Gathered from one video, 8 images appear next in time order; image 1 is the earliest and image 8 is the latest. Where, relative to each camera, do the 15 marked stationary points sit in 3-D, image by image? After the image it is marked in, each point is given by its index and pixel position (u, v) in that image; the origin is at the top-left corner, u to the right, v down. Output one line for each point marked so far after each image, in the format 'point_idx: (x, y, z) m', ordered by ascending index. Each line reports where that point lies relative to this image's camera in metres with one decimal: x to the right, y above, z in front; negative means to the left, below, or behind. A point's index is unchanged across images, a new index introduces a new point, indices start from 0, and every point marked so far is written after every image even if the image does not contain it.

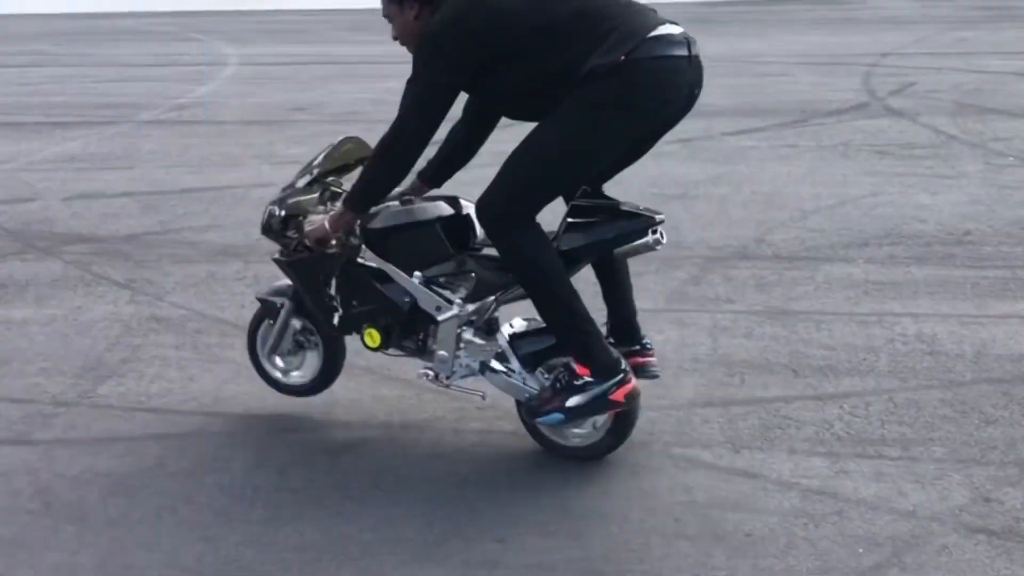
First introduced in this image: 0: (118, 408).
0: (-1.6, -0.5, +4.8) m
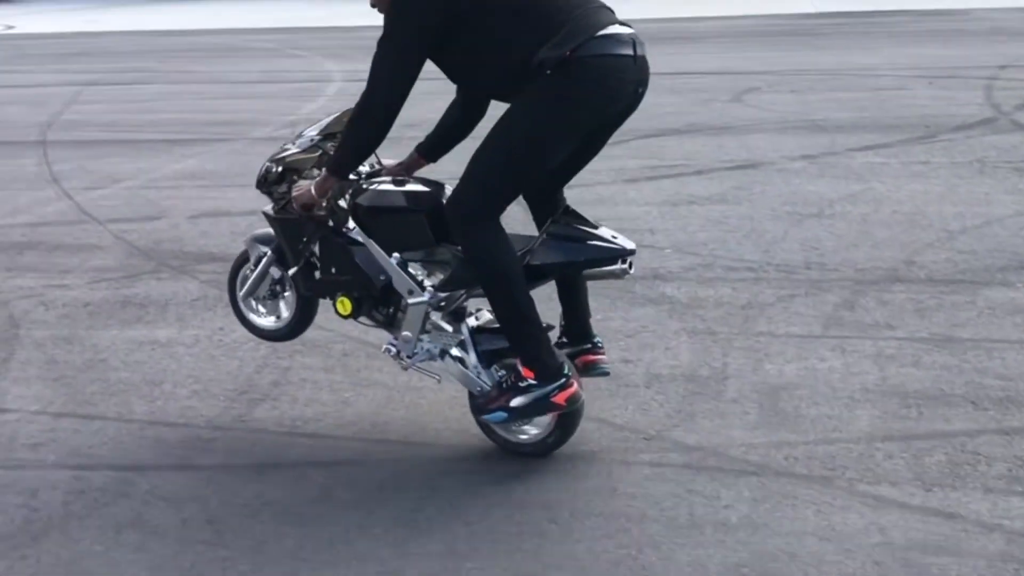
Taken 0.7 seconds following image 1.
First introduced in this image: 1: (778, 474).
0: (-0.9, -0.6, +4.7) m
1: (+0.9, -0.7, +4.2) m
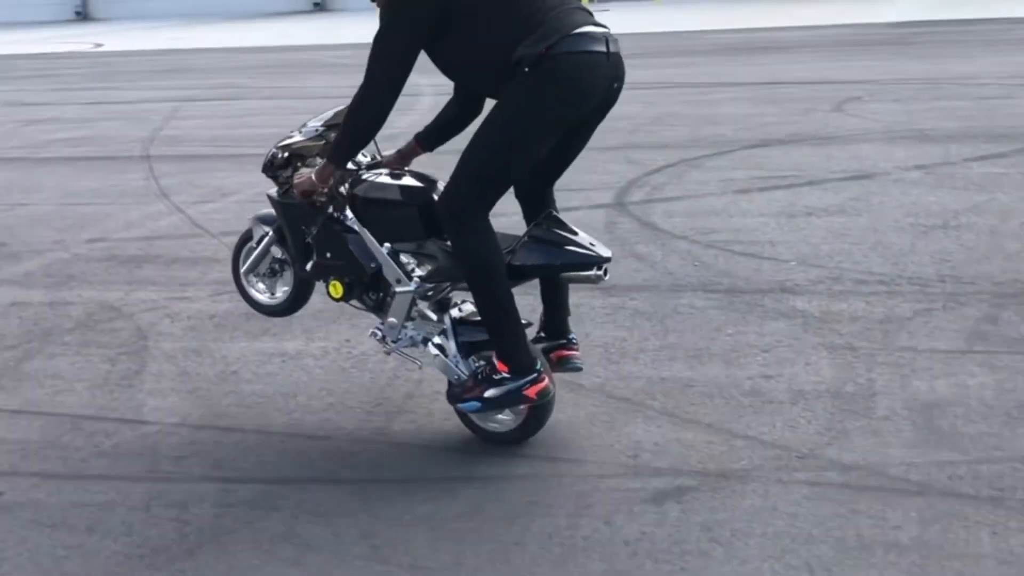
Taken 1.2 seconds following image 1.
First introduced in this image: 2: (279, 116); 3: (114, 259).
0: (-0.4, -0.6, +4.6) m
1: (+1.5, -0.7, +4.1) m
2: (-2.6, +1.9, +13.5) m
3: (-2.5, +0.2, +7.4) m
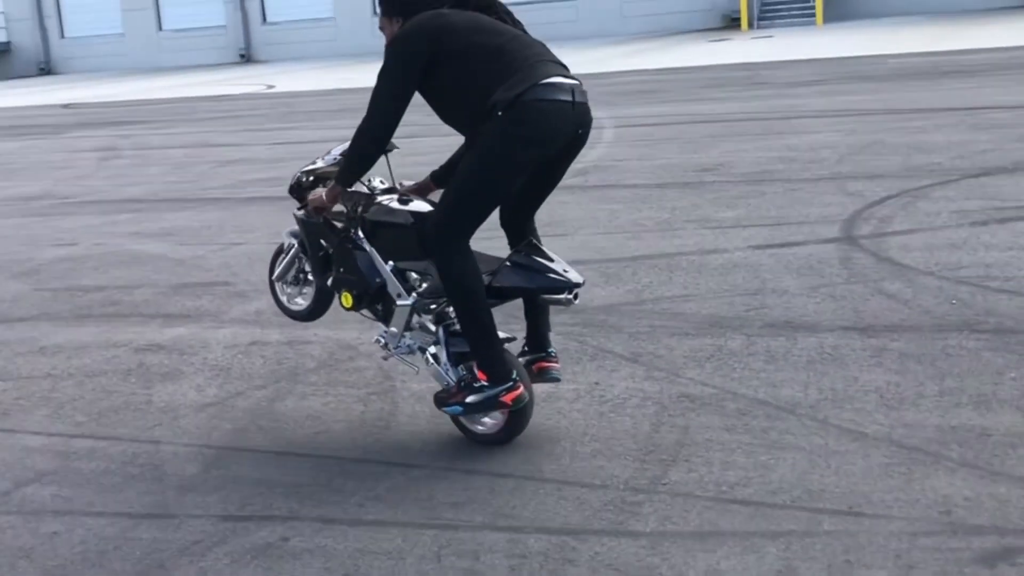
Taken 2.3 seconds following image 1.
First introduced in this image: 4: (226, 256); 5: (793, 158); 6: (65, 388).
0: (+0.7, -0.8, +4.4) m
1: (+2.5, -0.8, +3.7) m
2: (-0.5, +1.6, +13.5) m
3: (-1.1, -0.1, +7.5) m
4: (-2.2, +0.3, +9.2) m
5: (+2.5, +1.2, +10.8) m
6: (-2.3, -0.5, +6.3) m
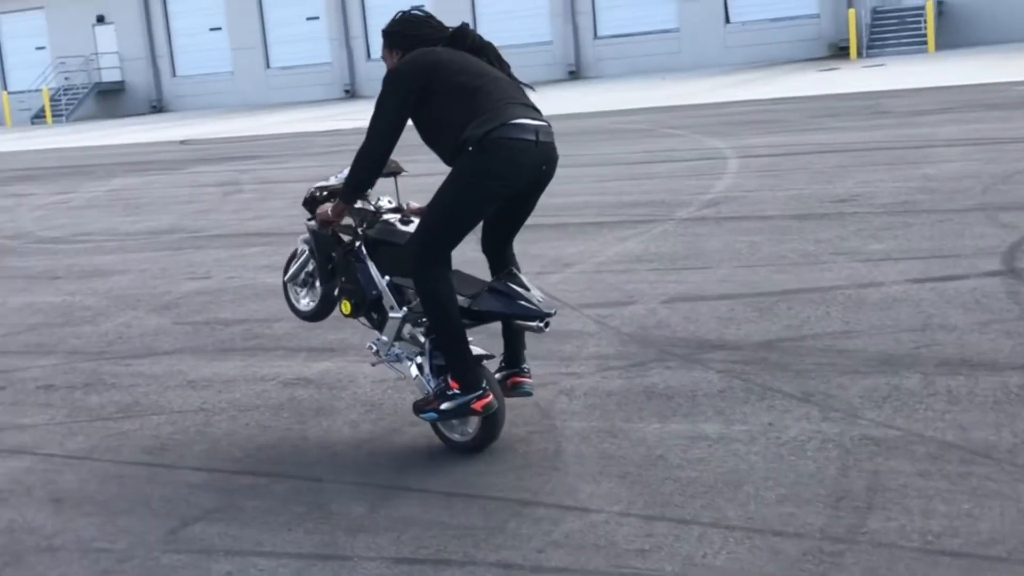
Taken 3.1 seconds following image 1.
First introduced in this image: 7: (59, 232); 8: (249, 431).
0: (+1.4, -0.9, +4.1) m
1: (+3.1, -0.9, +3.3) m
2: (+0.8, +1.2, +13.4) m
3: (-0.2, -0.3, +7.4) m
4: (-1.1, 0.0, +9.1) m
5: (+3.7, +0.9, +10.4) m
6: (-1.5, -0.7, +6.2) m
7: (-5.3, +0.6, +13.9) m
8: (-1.3, -0.7, +6.0) m
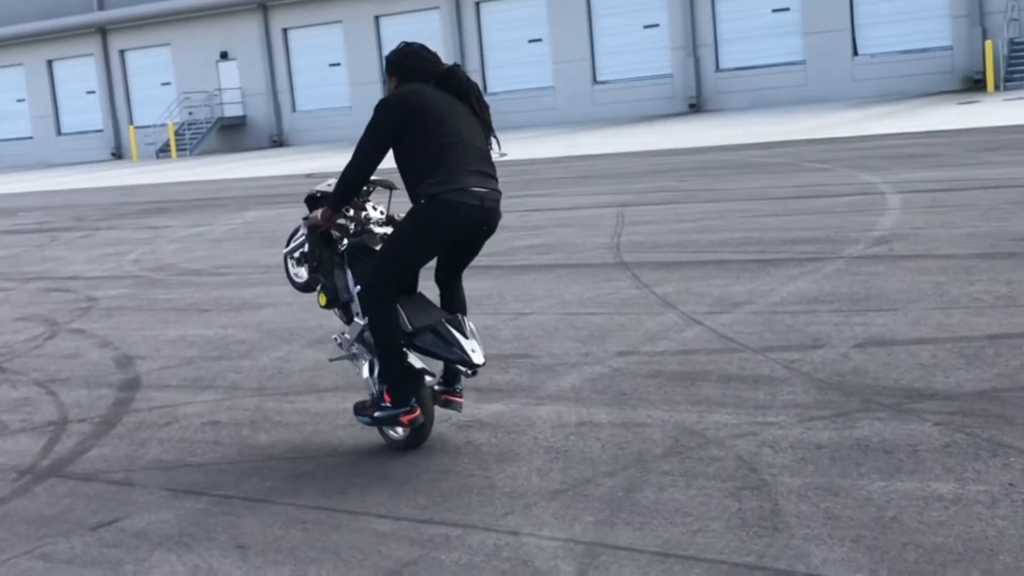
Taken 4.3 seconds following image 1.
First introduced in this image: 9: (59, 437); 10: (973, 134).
0: (+2.1, -1.1, +3.6) m
1: (+3.8, -1.1, +2.6) m
2: (+2.4, +0.8, +12.9) m
3: (+0.9, -0.5, +7.0) m
4: (+0.1, -0.3, +8.8) m
5: (+5.0, +0.5, +9.7) m
6: (-0.6, -0.9, +5.9) m
7: (-3.6, +0.3, +14.0) m
8: (-0.4, -0.9, +5.7) m
9: (-2.7, -0.9, +7.2) m
10: (+7.3, +2.5, +19.1) m
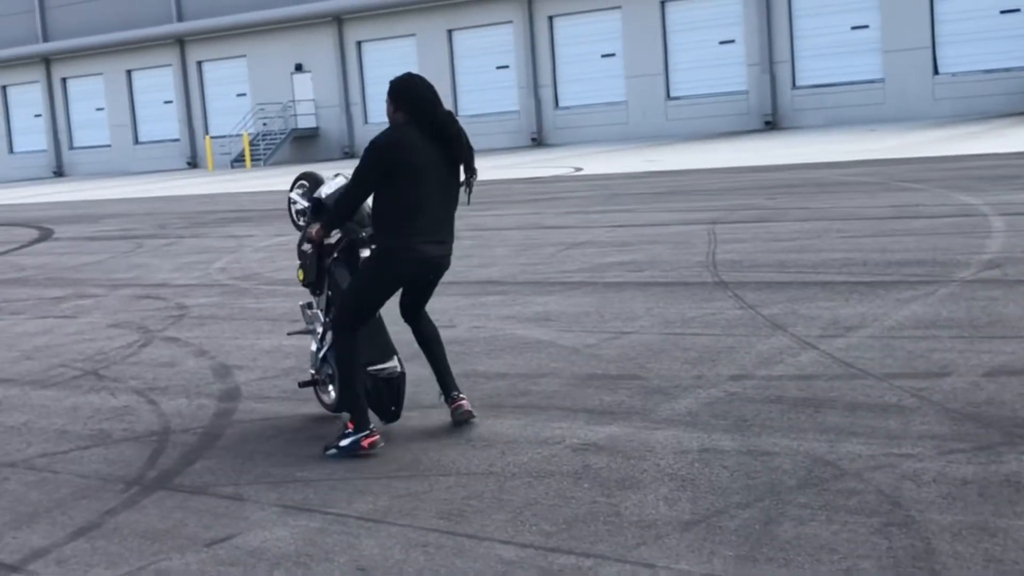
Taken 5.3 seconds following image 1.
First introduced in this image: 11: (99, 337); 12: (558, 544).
0: (+2.6, -1.2, +3.3) m
1: (+4.2, -1.2, +2.2) m
2: (+3.4, +0.5, +12.6) m
3: (+1.5, -0.6, +6.7) m
4: (+0.8, -0.4, +8.6) m
5: (+5.8, +0.3, +9.2) m
6: (0.0, -1.0, +5.8) m
7: (-2.6, +0.2, +14.0) m
8: (+0.2, -1.0, +5.5) m
9: (-2.1, -0.9, +7.1) m
10: (+8.6, +2.1, +18.5) m
11: (-3.8, -0.5, +11.0) m
12: (+0.2, -1.1, +5.0) m
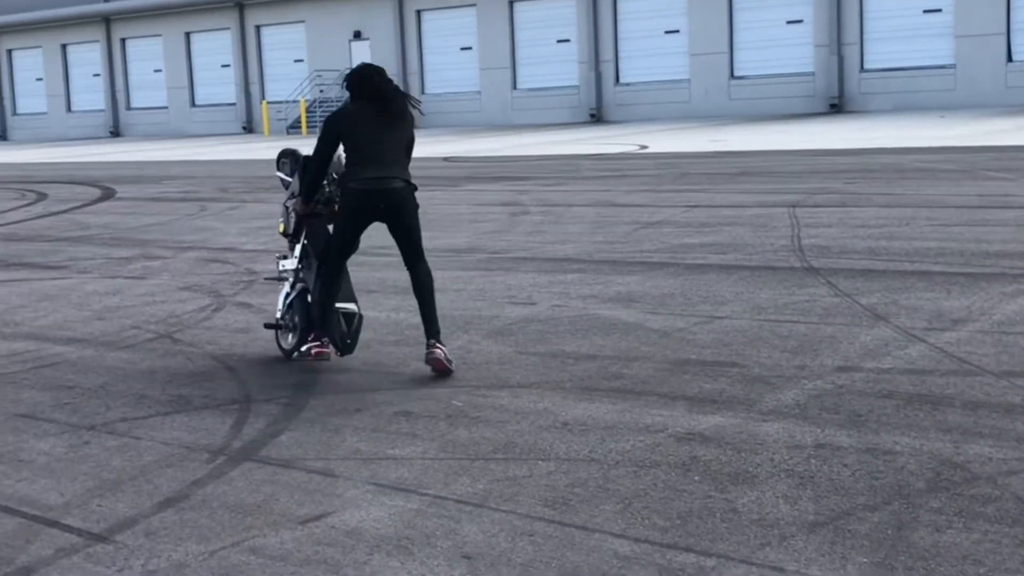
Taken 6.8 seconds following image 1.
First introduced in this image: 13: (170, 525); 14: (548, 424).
0: (+3.0, -1.2, +2.9) m
1: (+4.5, -1.4, +1.8) m
2: (+4.2, +0.6, +12.2) m
3: (+2.0, -0.6, +6.4) m
4: (+1.4, -0.3, +8.3) m
5: (+6.4, +0.2, +8.7) m
6: (+0.5, -0.9, +5.5) m
7: (-1.8, +0.5, +13.8) m
8: (+0.7, -0.9, +5.3) m
9: (-1.5, -0.7, +6.9) m
10: (+9.7, +2.1, +17.9) m
11: (-3.1, -0.1, +10.8) m
12: (+0.6, -1.0, +4.7) m
13: (-1.5, -1.1, +5.3) m
14: (+0.2, -0.7, +6.4) m
